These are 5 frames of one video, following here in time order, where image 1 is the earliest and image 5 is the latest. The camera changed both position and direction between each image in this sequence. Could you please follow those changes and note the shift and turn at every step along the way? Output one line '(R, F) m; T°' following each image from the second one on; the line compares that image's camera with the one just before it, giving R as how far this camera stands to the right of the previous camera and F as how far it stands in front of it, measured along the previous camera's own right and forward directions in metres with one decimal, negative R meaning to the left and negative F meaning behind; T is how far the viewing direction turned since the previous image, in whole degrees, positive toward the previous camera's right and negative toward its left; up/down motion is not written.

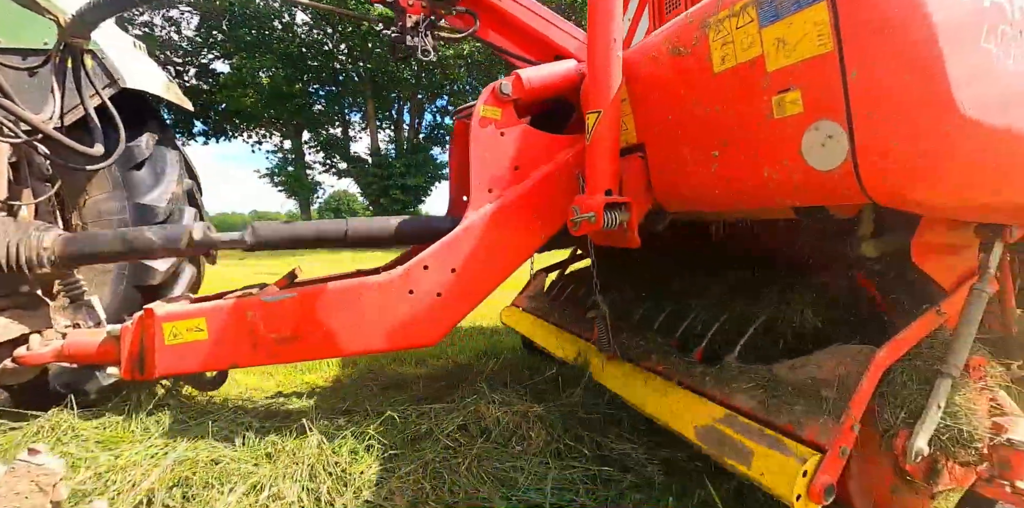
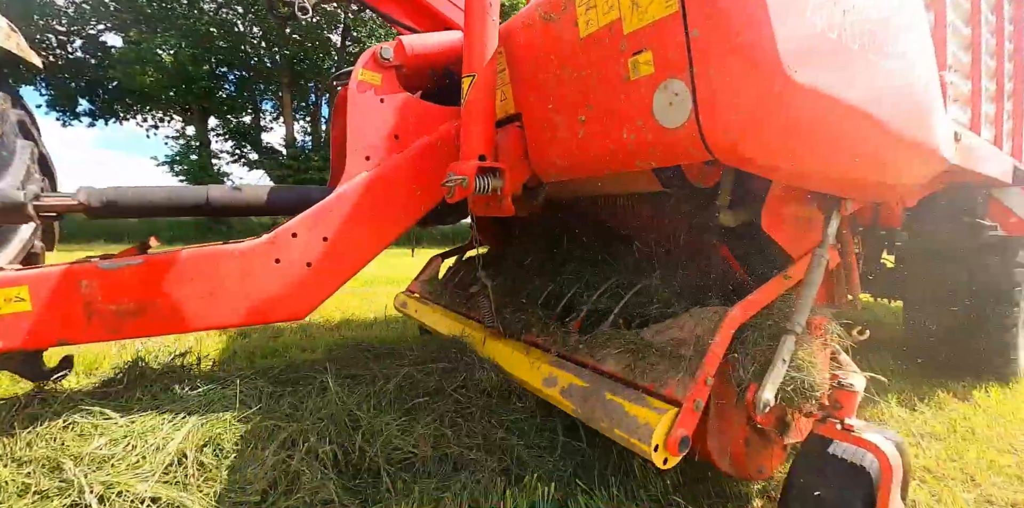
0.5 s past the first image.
(-0.3, -0.1) m; +11°
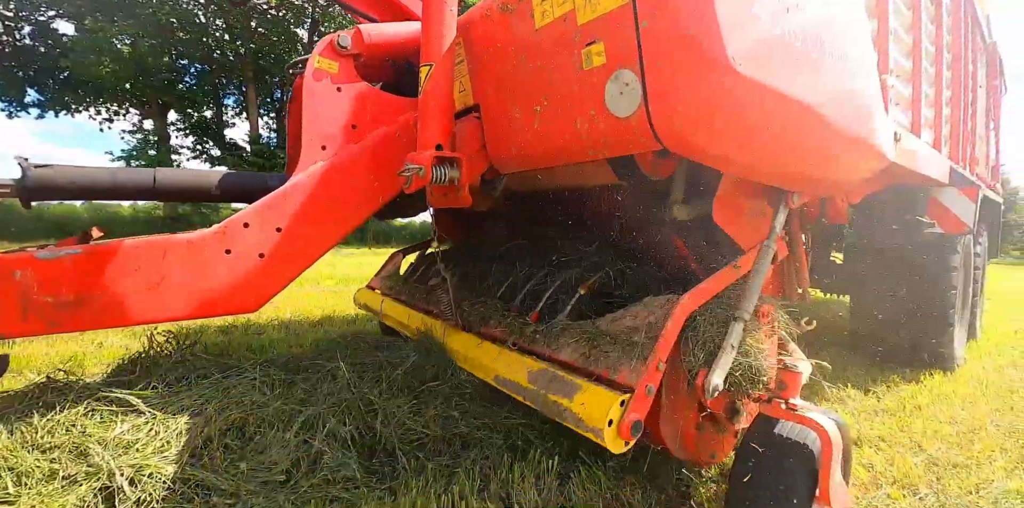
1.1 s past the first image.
(-0.1, -0.1) m; +4°
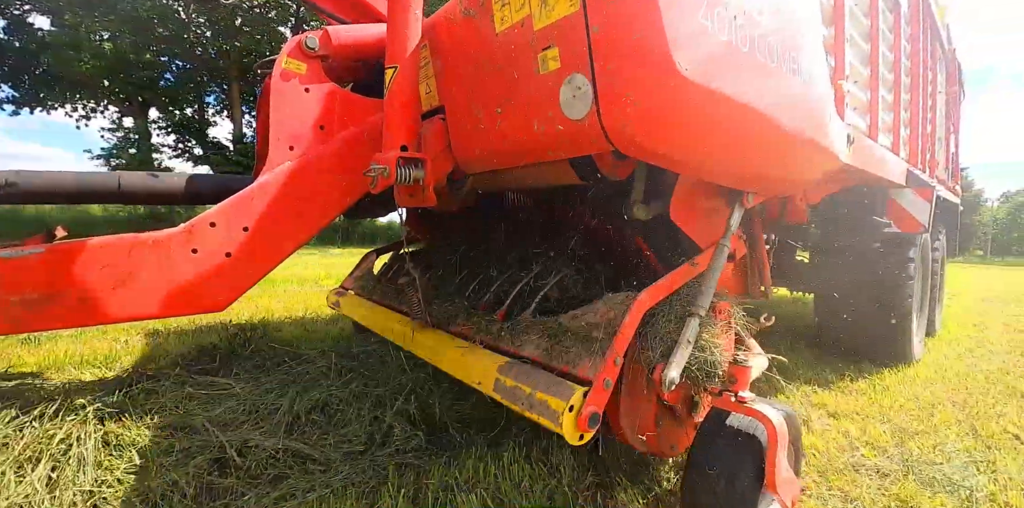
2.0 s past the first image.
(-0.2, -0.2) m; +3°
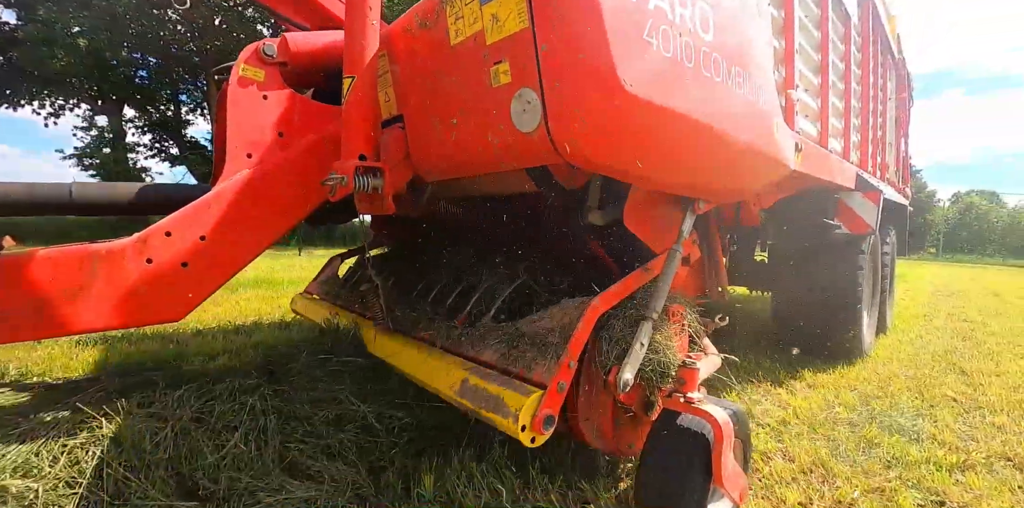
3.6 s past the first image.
(-0.3, -0.3) m; +4°
